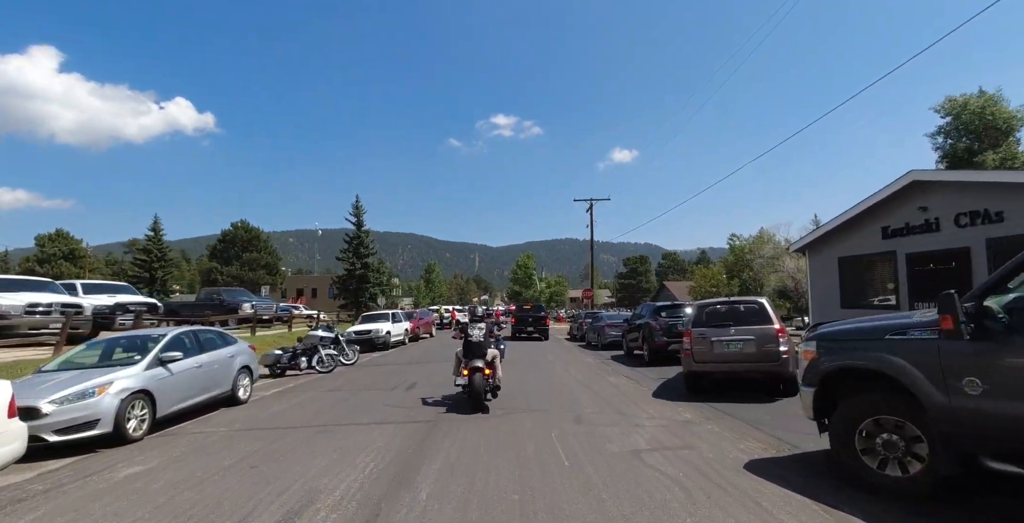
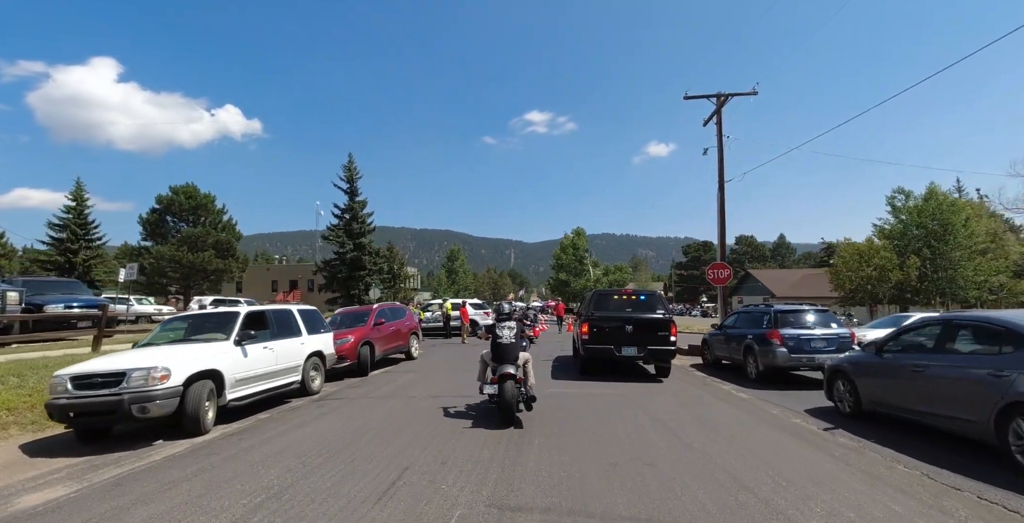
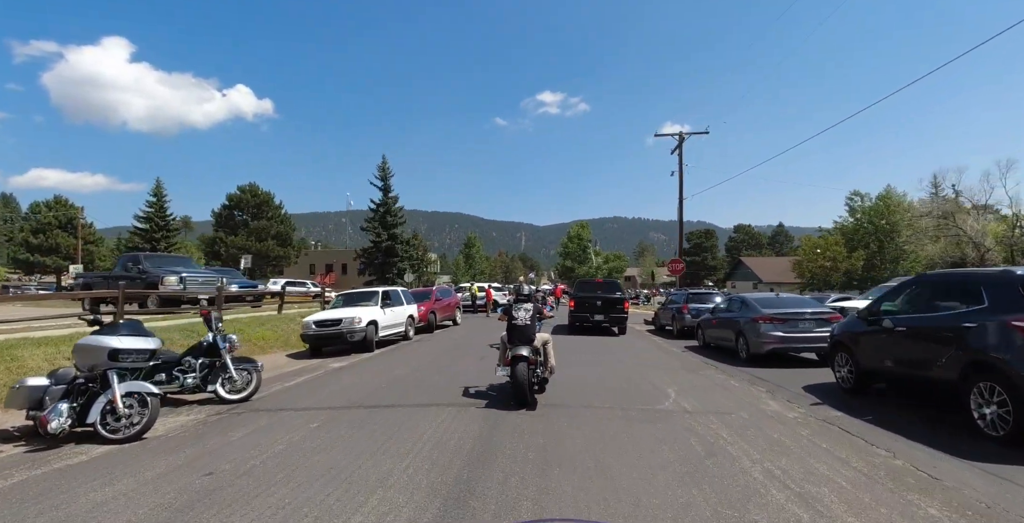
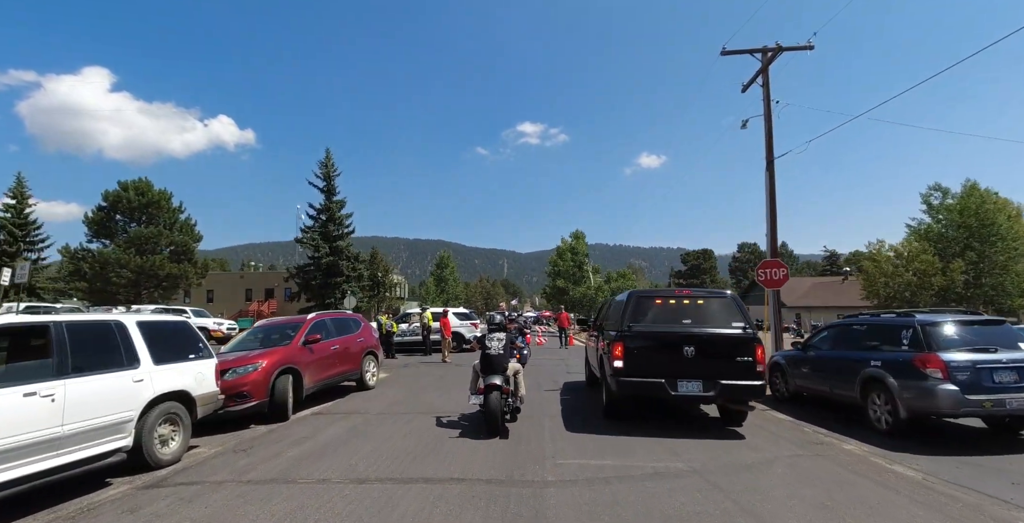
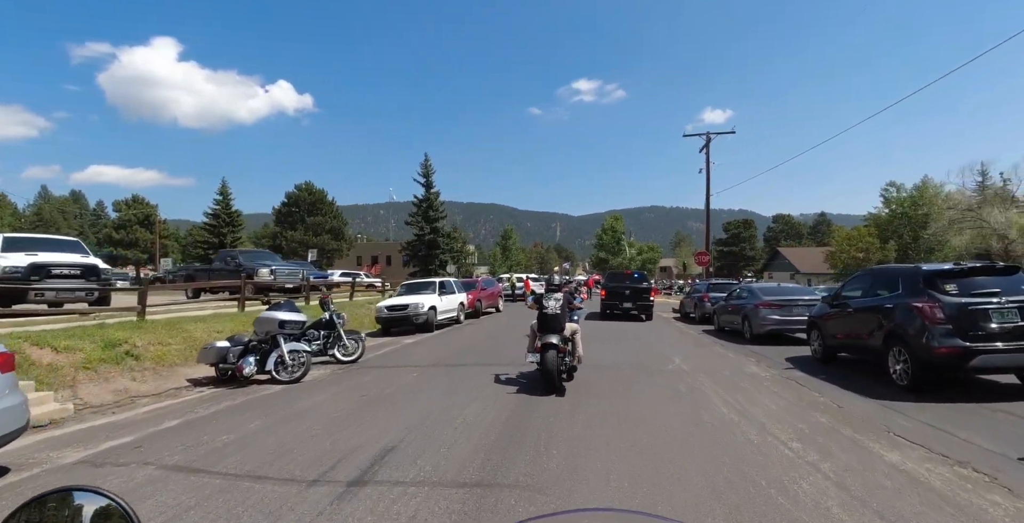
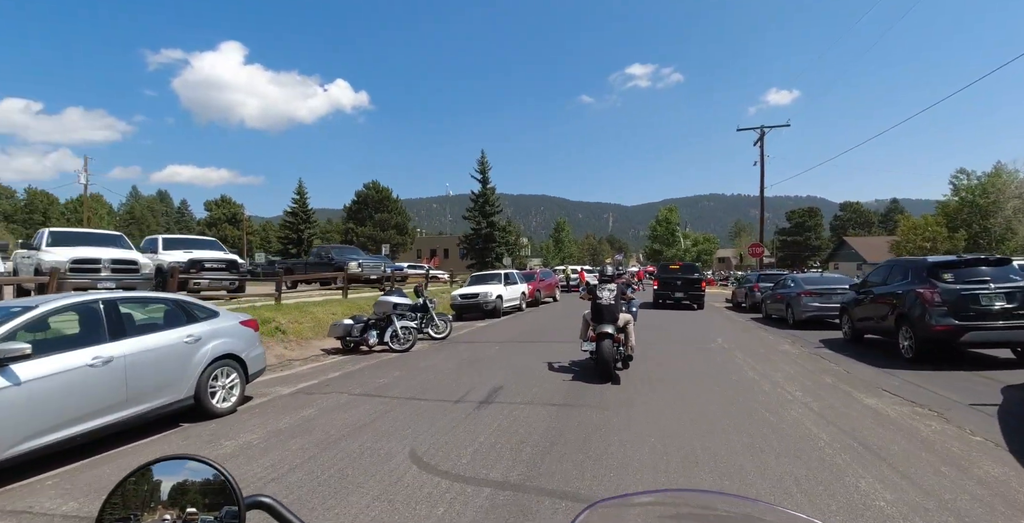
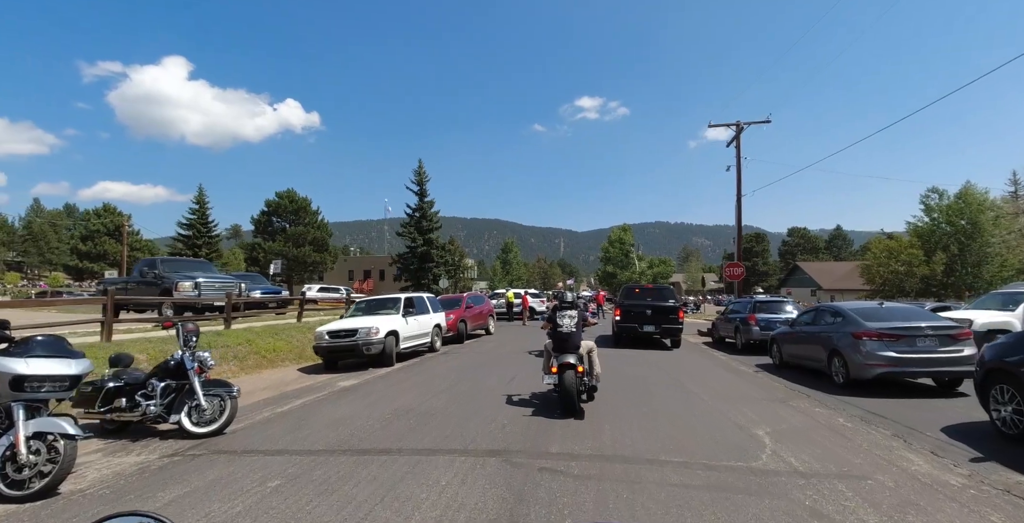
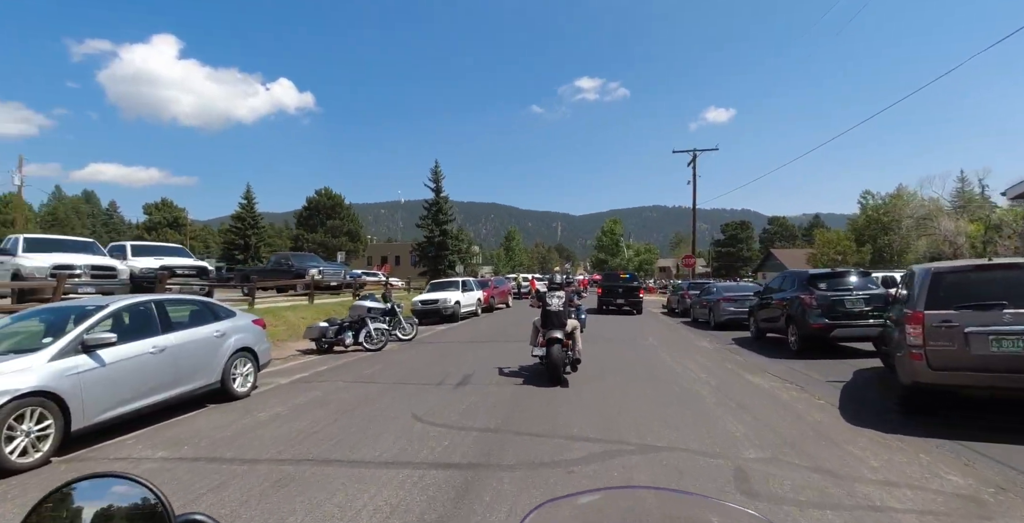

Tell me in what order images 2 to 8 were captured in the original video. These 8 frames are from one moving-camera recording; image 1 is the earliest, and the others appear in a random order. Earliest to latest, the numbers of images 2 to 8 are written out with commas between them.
8, 6, 5, 3, 7, 2, 4
